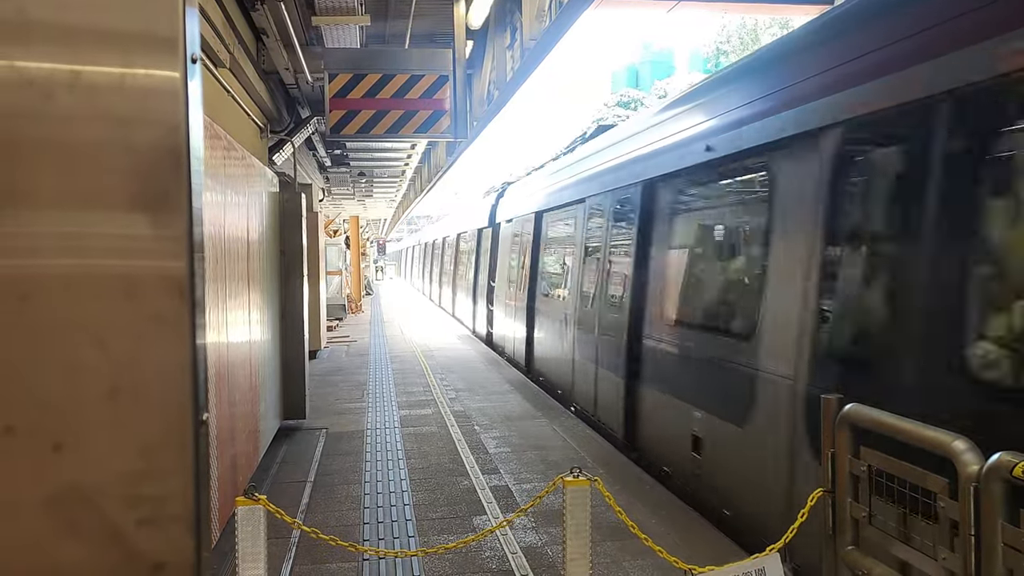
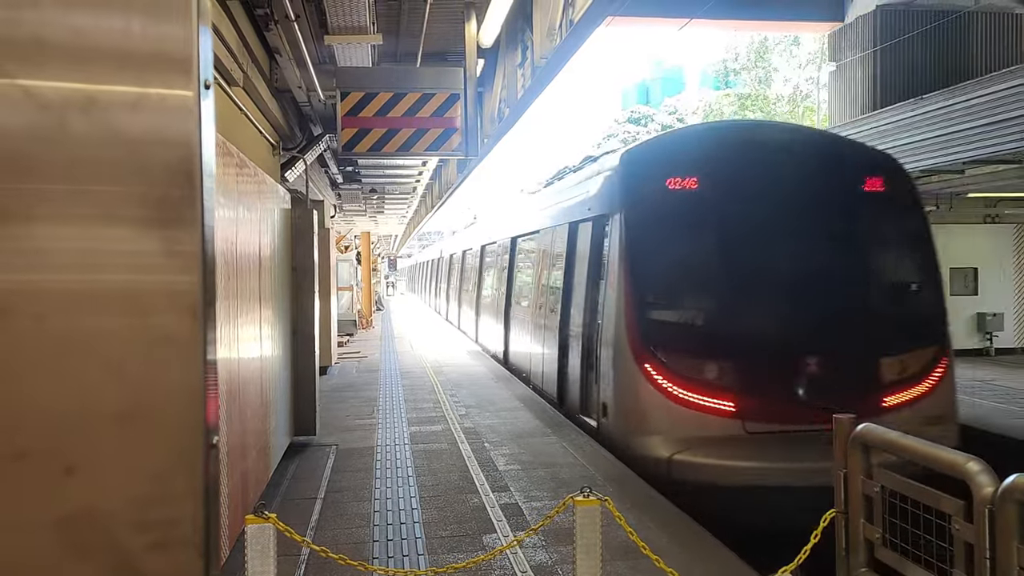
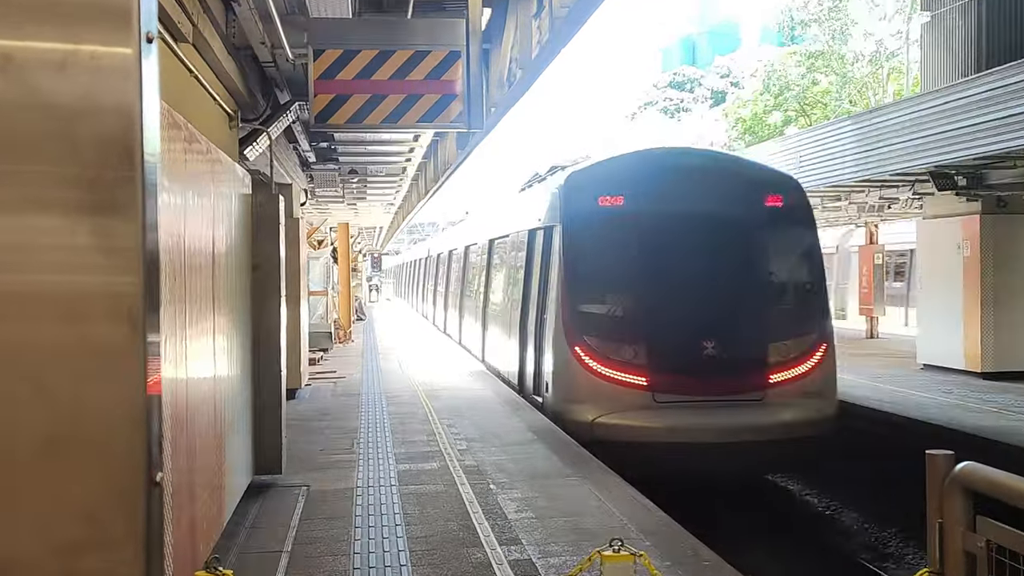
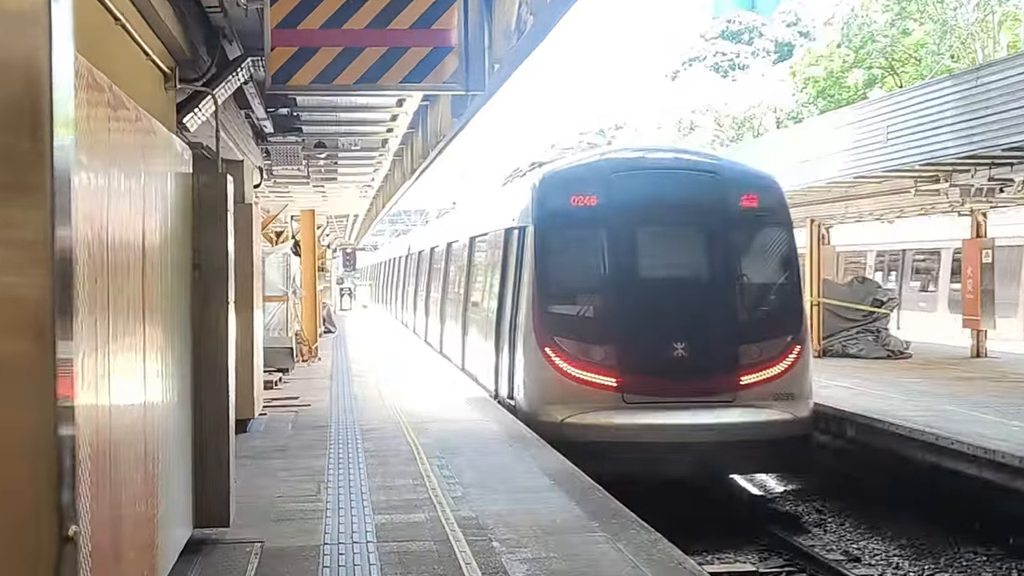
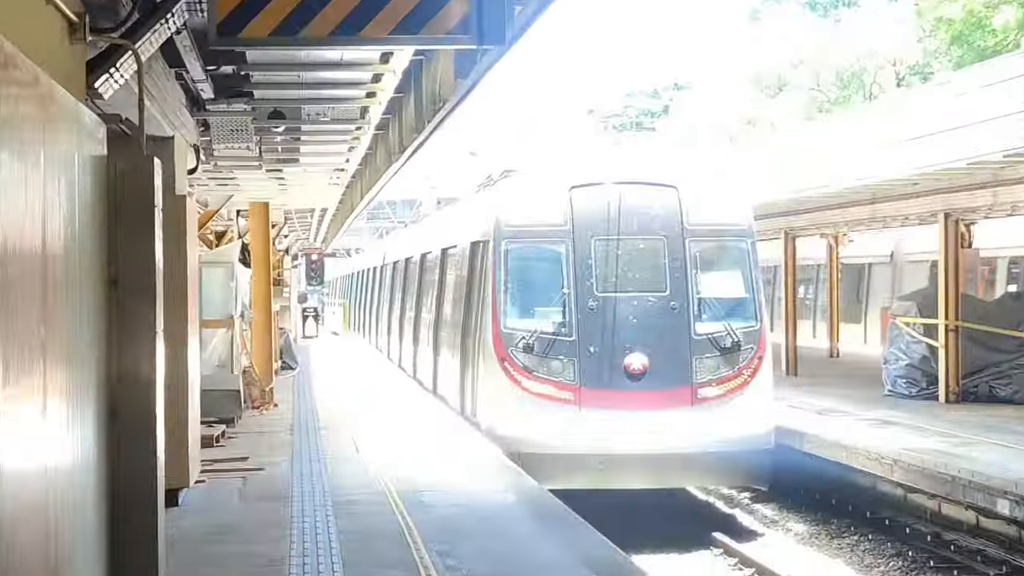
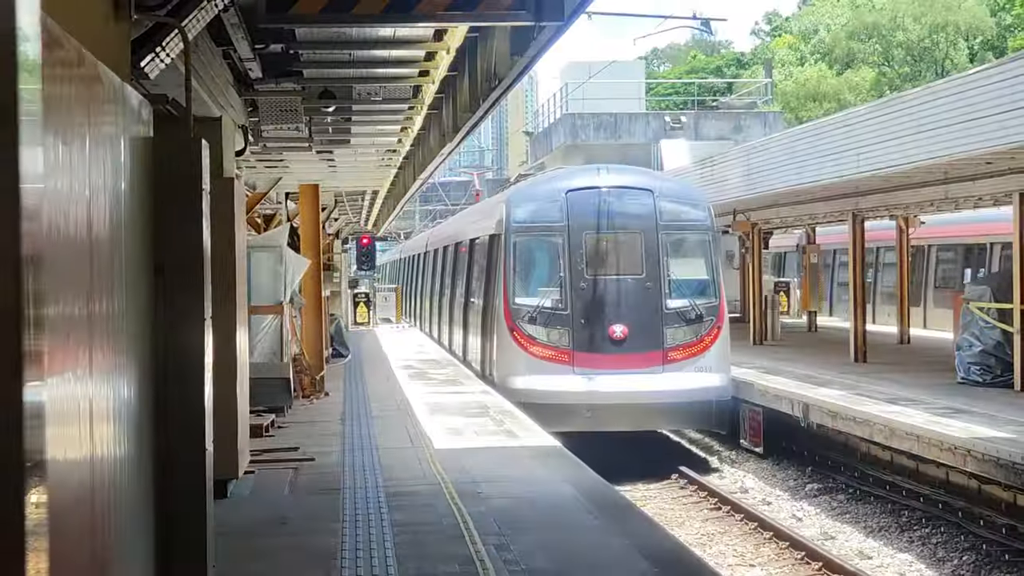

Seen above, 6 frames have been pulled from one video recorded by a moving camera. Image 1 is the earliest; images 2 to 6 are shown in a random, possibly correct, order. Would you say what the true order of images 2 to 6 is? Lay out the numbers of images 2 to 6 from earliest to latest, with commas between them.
2, 3, 4, 5, 6
